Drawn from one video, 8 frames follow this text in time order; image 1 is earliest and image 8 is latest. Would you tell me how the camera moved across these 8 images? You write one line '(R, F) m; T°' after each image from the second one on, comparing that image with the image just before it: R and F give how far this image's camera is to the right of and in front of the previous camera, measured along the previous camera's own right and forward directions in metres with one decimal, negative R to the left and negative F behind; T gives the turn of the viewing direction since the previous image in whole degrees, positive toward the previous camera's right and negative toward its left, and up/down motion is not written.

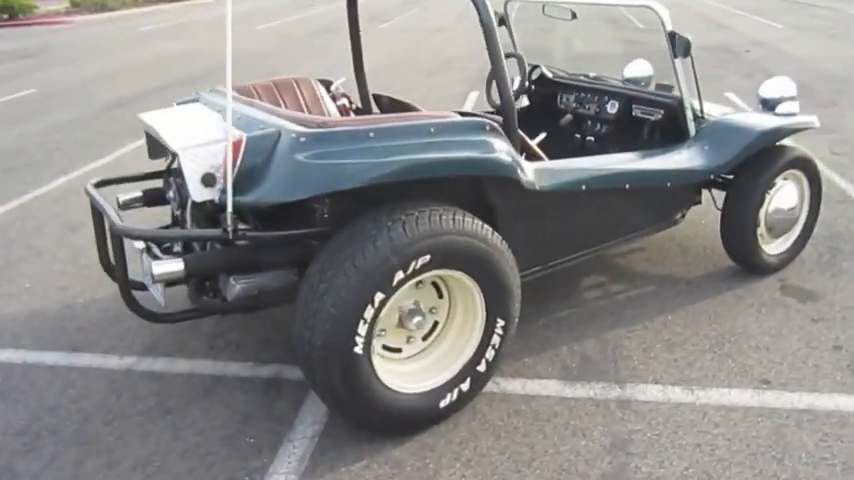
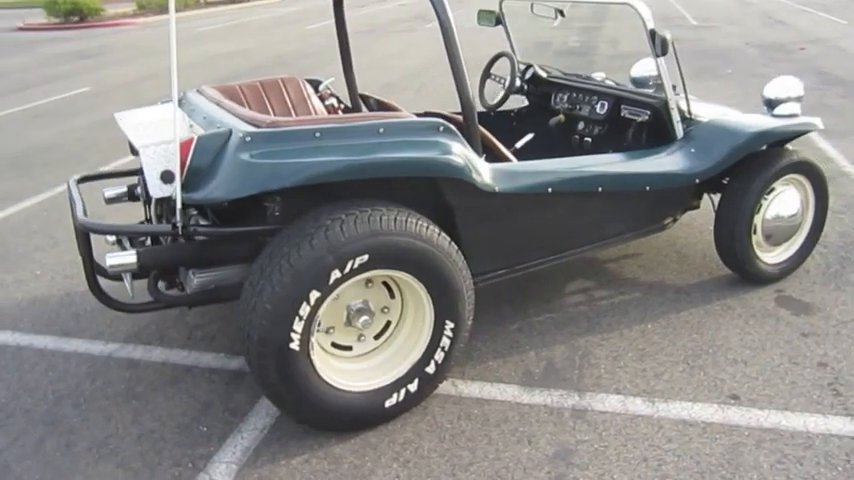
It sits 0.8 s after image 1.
(+0.4, 0.0) m; -5°
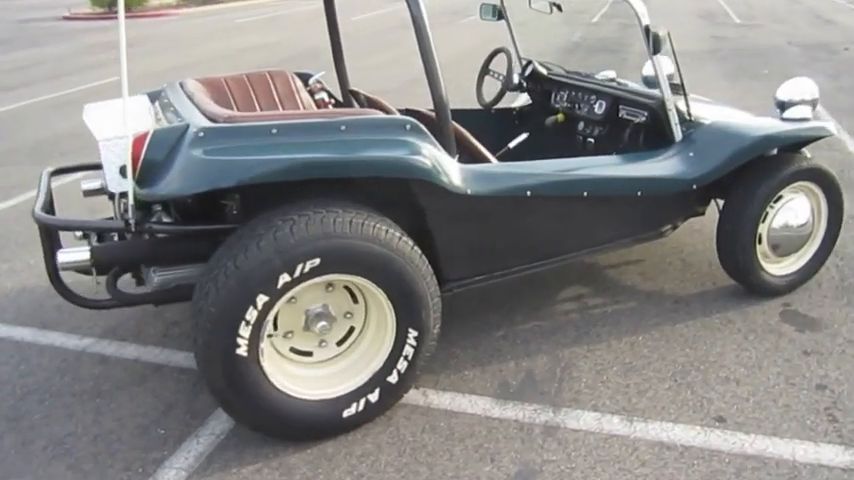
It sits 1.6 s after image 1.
(+0.3, +0.1) m; -3°
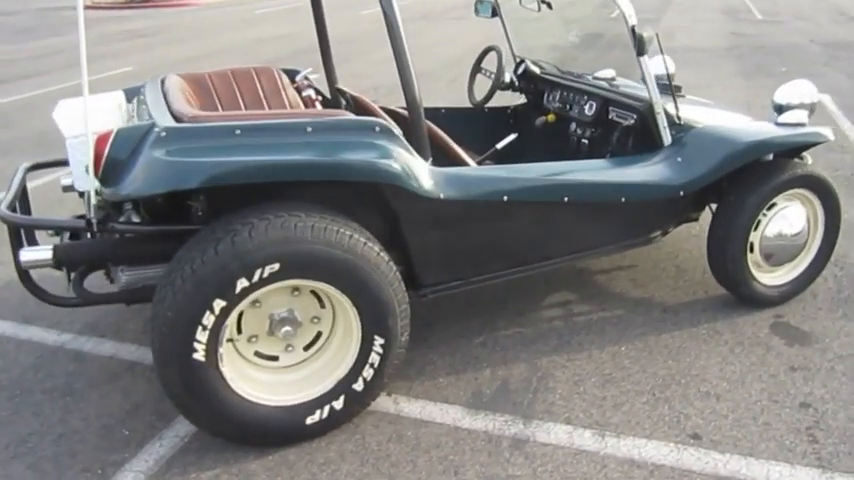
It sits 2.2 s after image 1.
(+0.2, +0.1) m; -2°
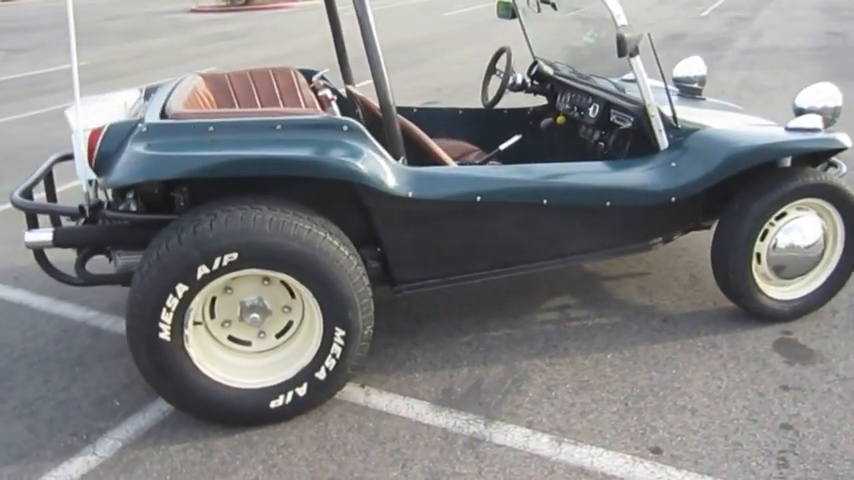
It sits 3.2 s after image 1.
(+0.5, 0.0) m; -8°
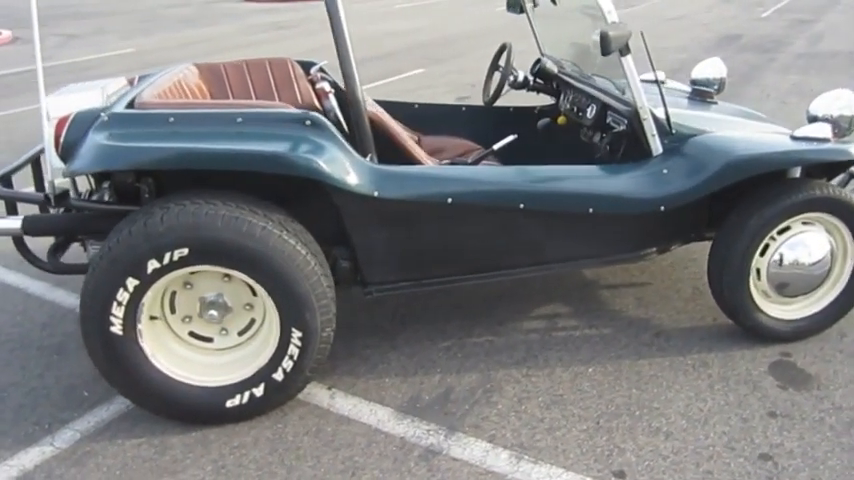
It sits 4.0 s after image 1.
(+0.3, +0.1) m; -4°
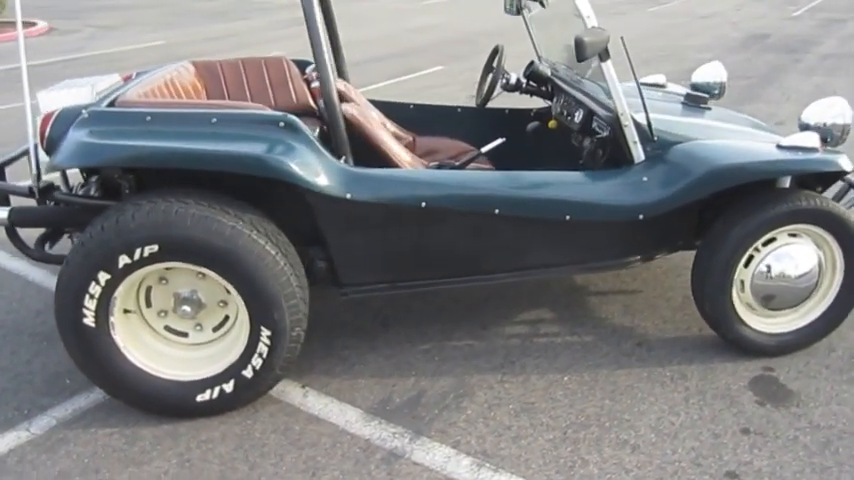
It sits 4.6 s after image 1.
(+0.2, 0.0) m; -2°
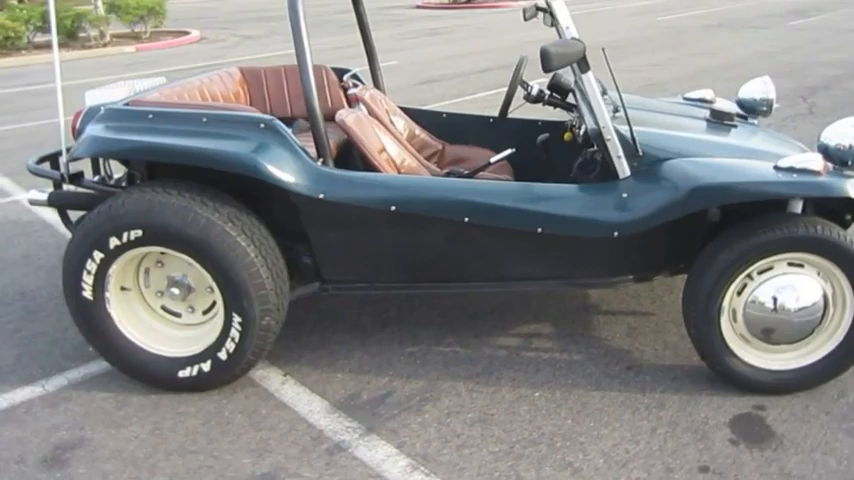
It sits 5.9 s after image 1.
(+0.6, 0.0) m; -11°
